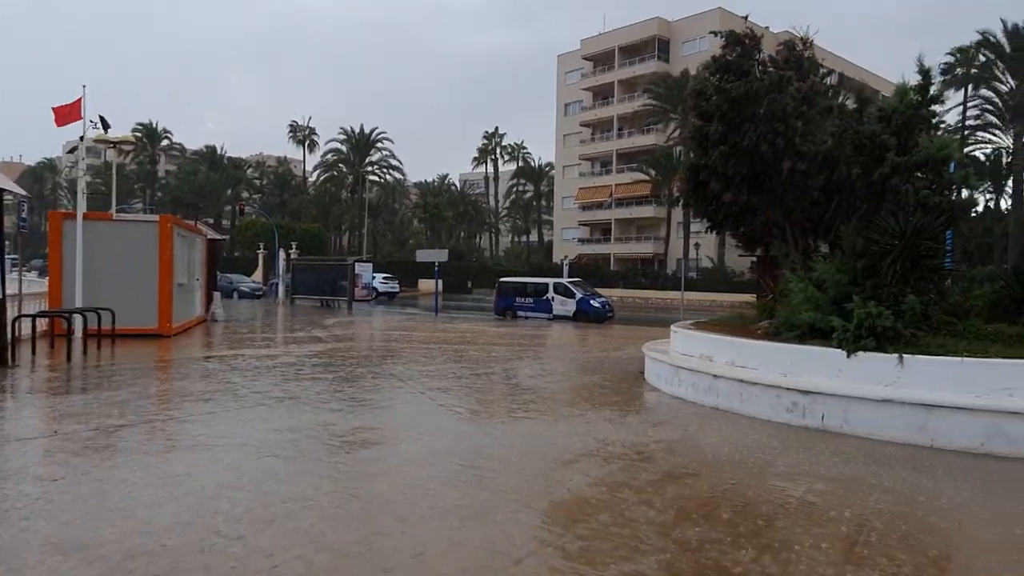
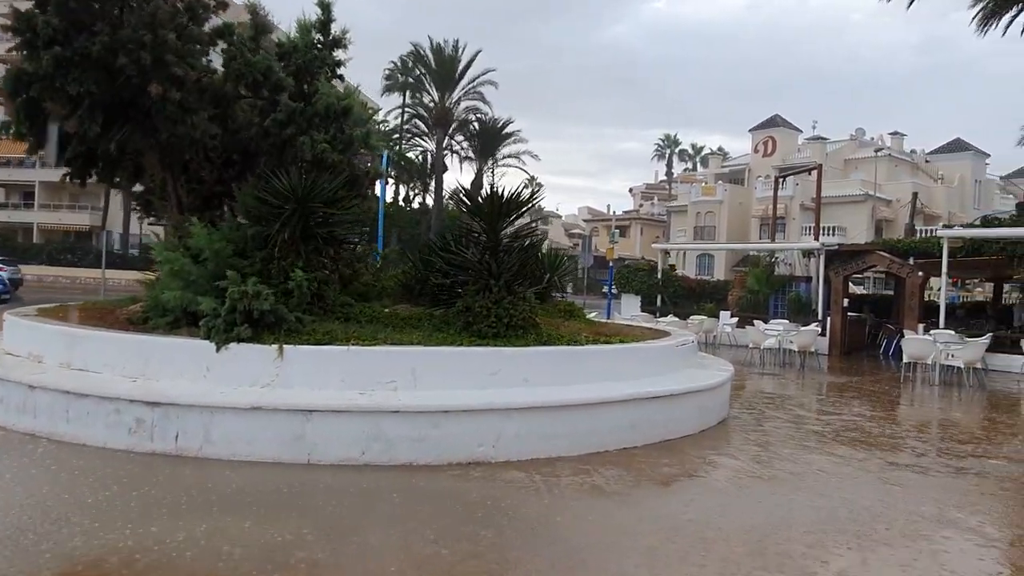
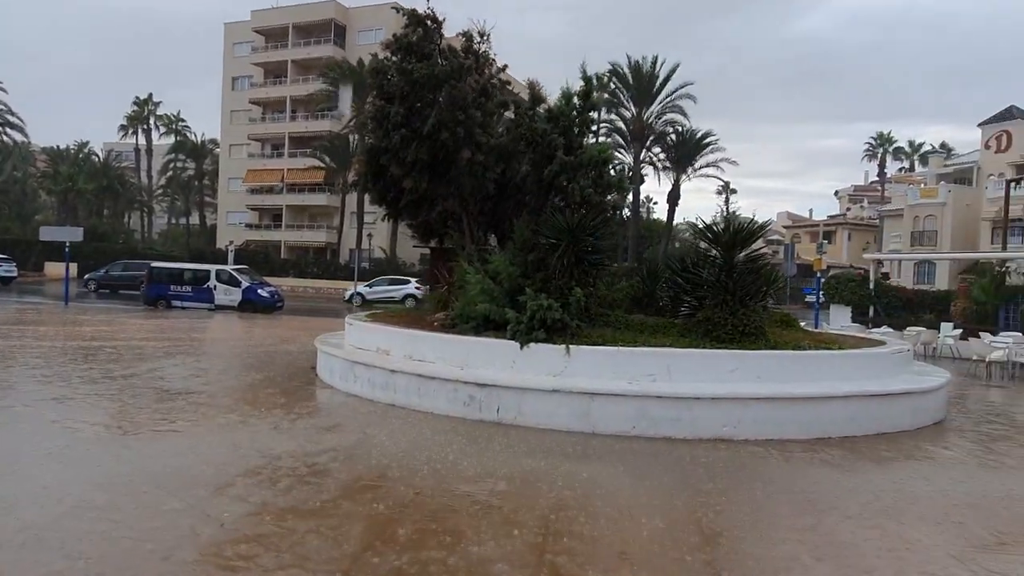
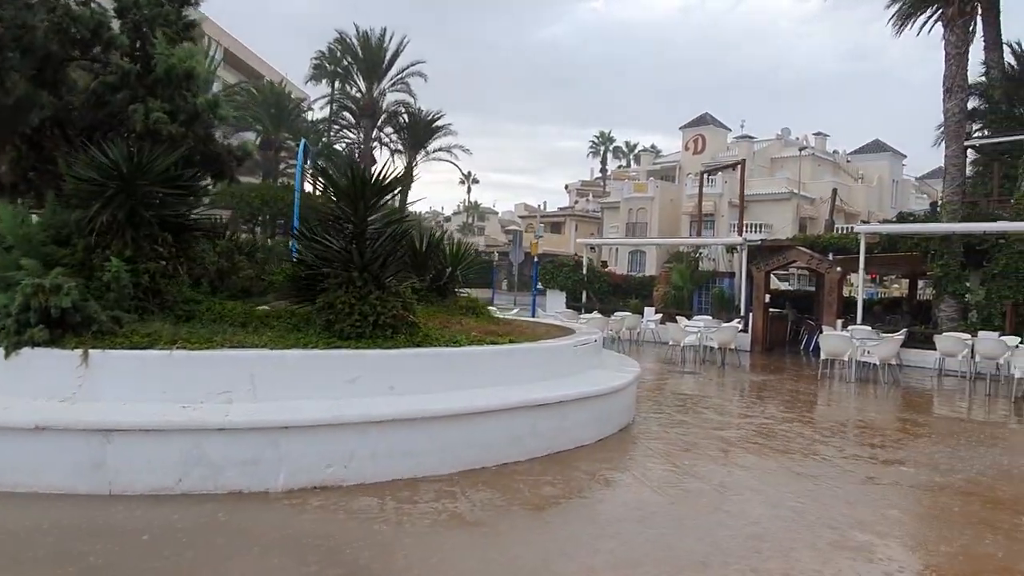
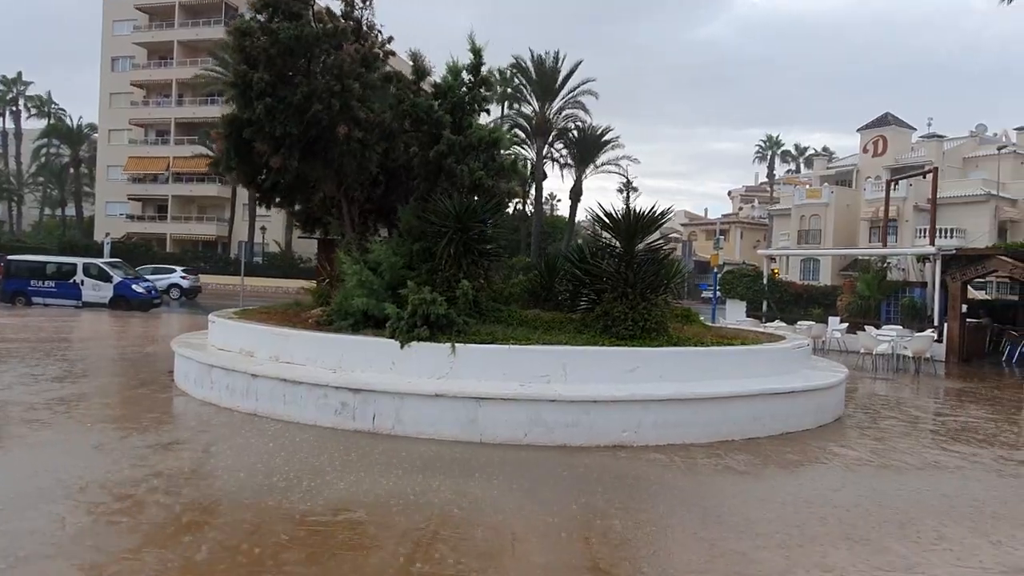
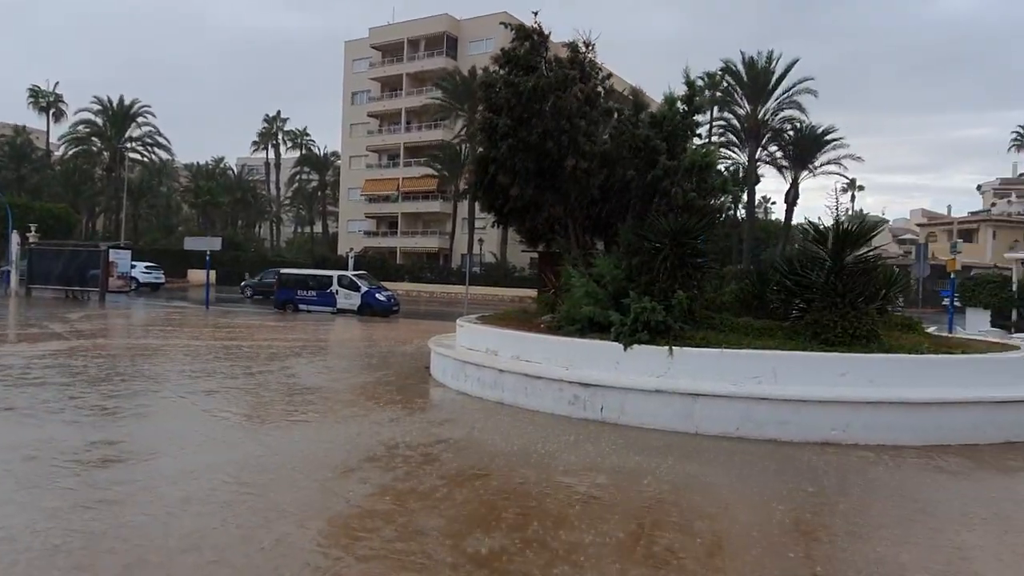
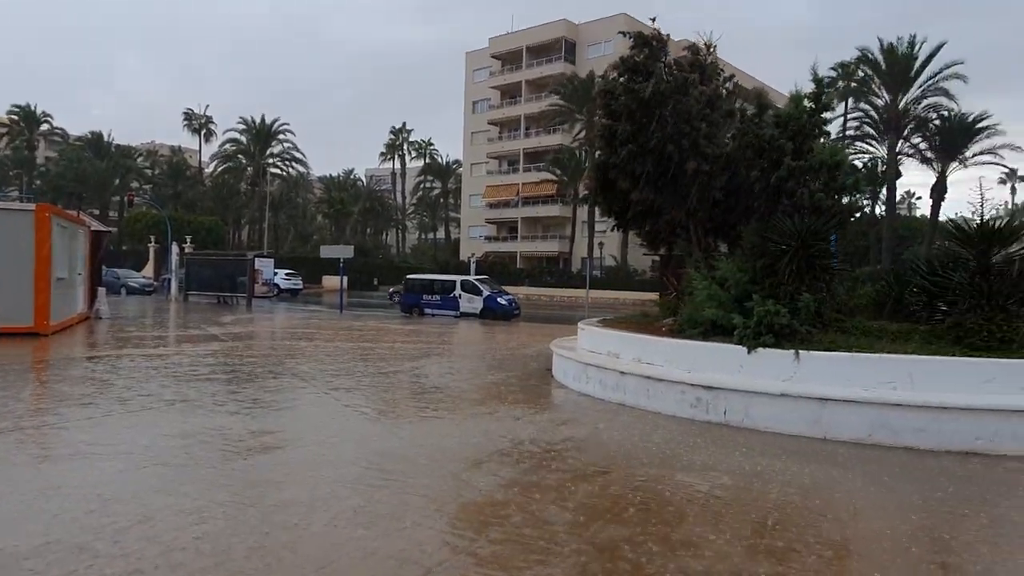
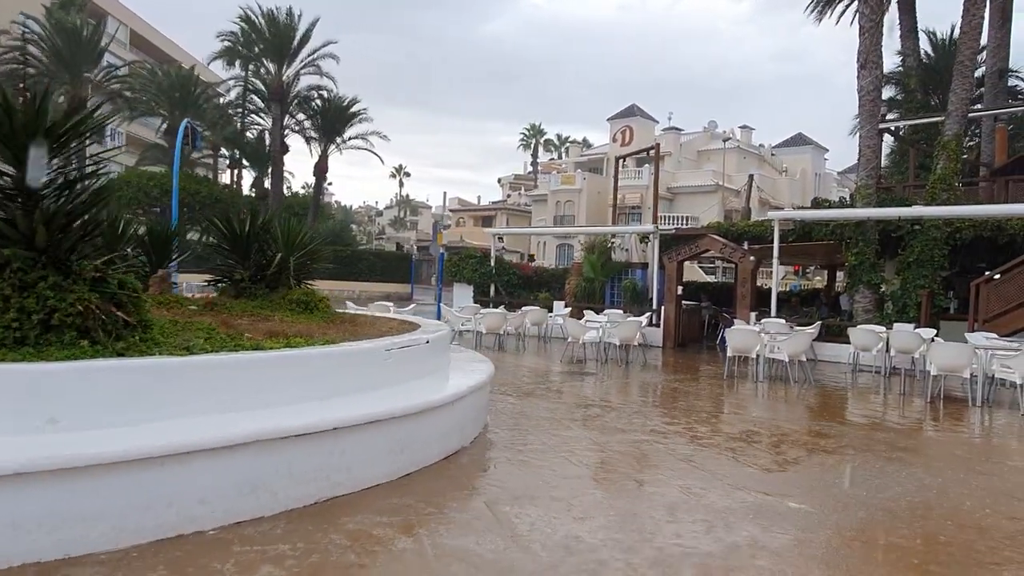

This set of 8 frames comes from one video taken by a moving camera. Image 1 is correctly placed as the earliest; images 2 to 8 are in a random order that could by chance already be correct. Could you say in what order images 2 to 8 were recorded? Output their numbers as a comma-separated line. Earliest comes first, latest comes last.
7, 6, 3, 5, 2, 4, 8
